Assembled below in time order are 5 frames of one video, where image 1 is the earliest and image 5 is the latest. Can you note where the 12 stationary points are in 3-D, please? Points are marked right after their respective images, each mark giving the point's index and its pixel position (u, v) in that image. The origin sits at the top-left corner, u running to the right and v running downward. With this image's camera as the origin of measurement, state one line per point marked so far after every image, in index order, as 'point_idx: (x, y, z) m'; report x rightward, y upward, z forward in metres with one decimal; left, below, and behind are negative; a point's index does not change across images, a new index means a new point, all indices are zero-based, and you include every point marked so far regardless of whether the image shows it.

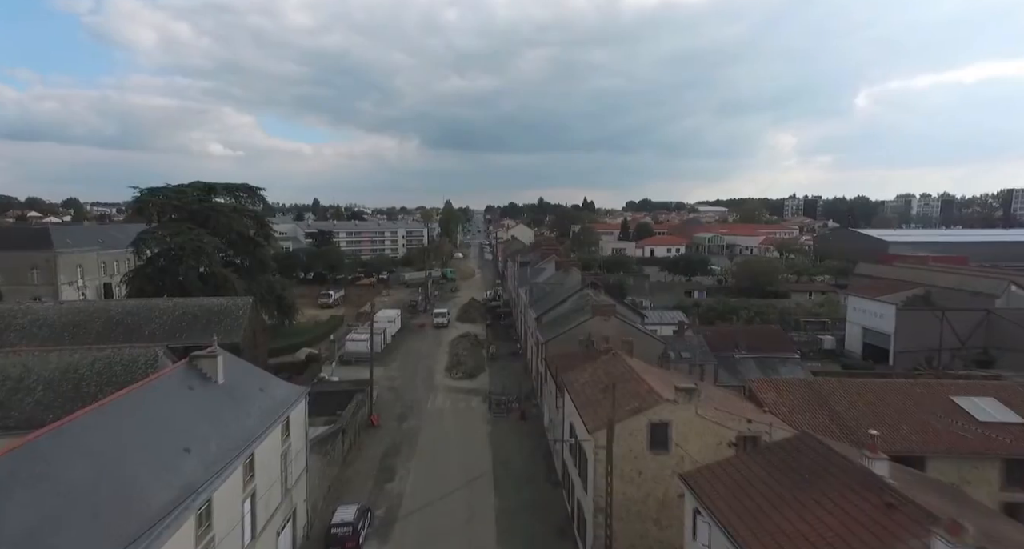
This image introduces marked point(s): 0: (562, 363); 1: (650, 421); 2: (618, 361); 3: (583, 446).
0: (+1.8, -3.2, +17.9) m
1: (+3.1, -3.3, +11.4) m
2: (+3.1, -2.5, +14.8) m
3: (+1.7, -4.2, +12.2) m
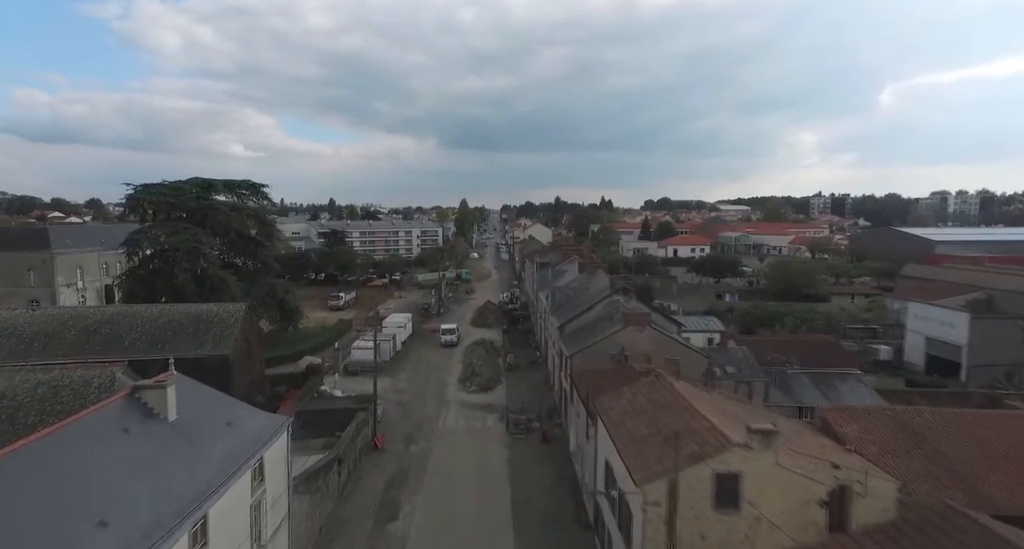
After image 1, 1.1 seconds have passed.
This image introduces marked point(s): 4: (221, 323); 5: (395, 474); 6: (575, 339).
0: (+2.4, -3.3, +15.4) m
1: (+3.6, -3.5, +8.9) m
2: (+3.7, -2.7, +12.2) m
3: (+2.2, -4.3, +9.7) m
4: (-11.2, -1.9, +19.3) m
5: (-3.9, -6.7, +16.8) m
6: (+2.4, -2.5, +19.4) m
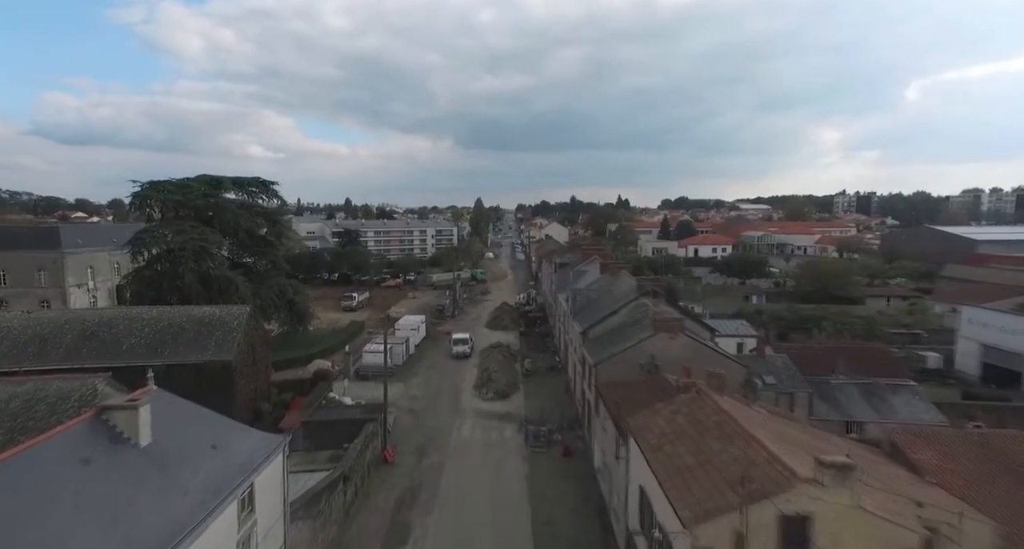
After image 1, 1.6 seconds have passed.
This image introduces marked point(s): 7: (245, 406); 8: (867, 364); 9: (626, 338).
0: (+3.0, -3.4, +14.0) m
1: (+3.9, -3.5, +7.4) m
2: (+4.2, -2.8, +10.8) m
3: (+2.6, -4.4, +8.3) m
4: (-10.5, -1.9, +18.3) m
5: (-3.3, -6.7, +15.6) m
6: (+3.1, -2.5, +18.0) m
7: (-9.7, -4.8, +18.4) m
8: (+13.4, -3.4, +19.1) m
9: (+3.9, -2.2, +17.2) m
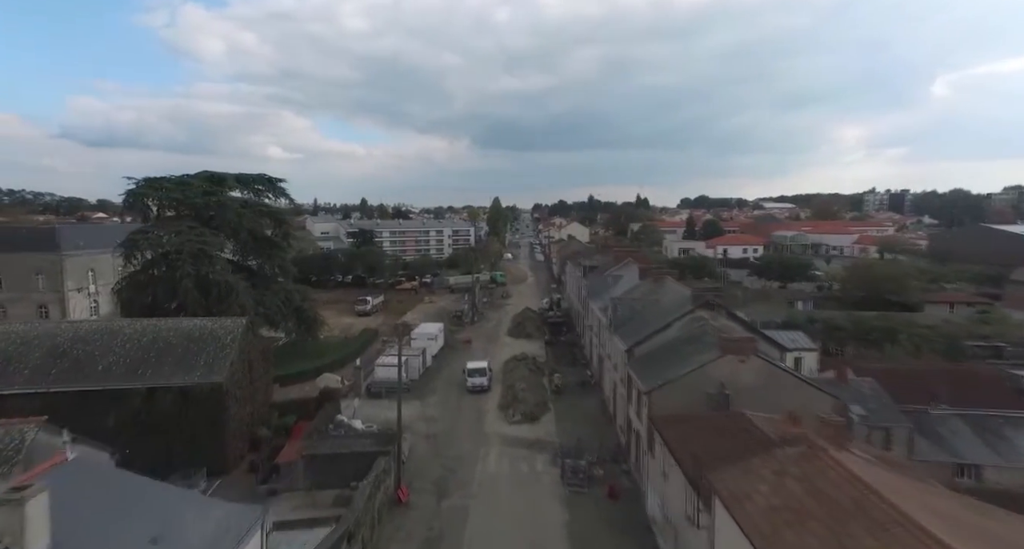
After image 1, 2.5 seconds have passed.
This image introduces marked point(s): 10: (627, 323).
0: (+4.0, -3.6, +11.3) m
1: (+4.7, -3.8, +4.6) m
2: (+5.0, -3.0, +8.0) m
3: (+3.4, -4.6, +5.6) m
4: (-9.4, -2.1, +15.9) m
5: (-2.3, -7.0, +13.0) m
6: (+4.2, -2.8, +15.2) m
7: (-8.6, -5.0, +16.1) m
8: (+14.5, -3.7, +16.0) m
9: (+4.9, -2.4, +14.5) m
10: (+4.2, -1.8, +18.4) m
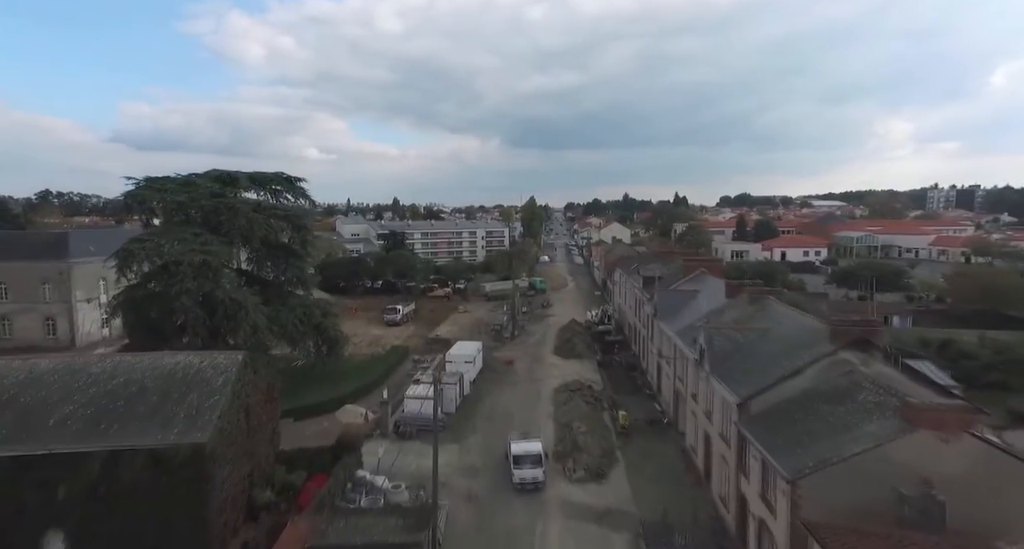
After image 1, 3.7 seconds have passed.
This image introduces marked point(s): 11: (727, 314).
0: (+5.4, -4.3, +7.0) m
1: (+5.7, -4.4, +0.3) m
2: (+6.3, -3.7, +3.6) m
3: (+4.5, -5.3, +1.3) m
4: (-7.7, -2.7, +12.4) m
5: (-0.8, -7.6, +9.1) m
6: (+5.8, -3.4, +10.9) m
7: (-6.9, -5.6, +12.5) m
8: (+16.2, -4.3, +11.1) m
9: (+6.5, -3.1, +10.1) m
10: (+6.0, -2.4, +14.1) m
11: (+7.2, -1.3, +17.0) m
